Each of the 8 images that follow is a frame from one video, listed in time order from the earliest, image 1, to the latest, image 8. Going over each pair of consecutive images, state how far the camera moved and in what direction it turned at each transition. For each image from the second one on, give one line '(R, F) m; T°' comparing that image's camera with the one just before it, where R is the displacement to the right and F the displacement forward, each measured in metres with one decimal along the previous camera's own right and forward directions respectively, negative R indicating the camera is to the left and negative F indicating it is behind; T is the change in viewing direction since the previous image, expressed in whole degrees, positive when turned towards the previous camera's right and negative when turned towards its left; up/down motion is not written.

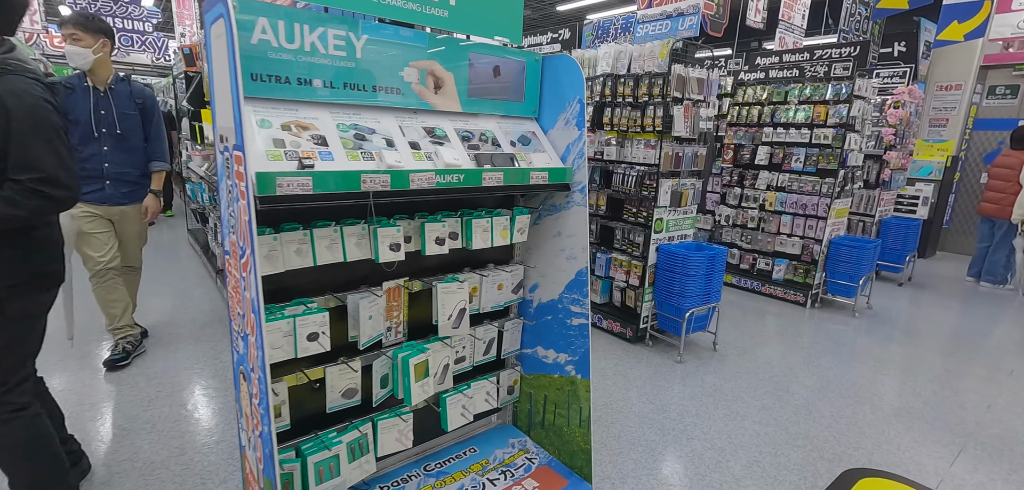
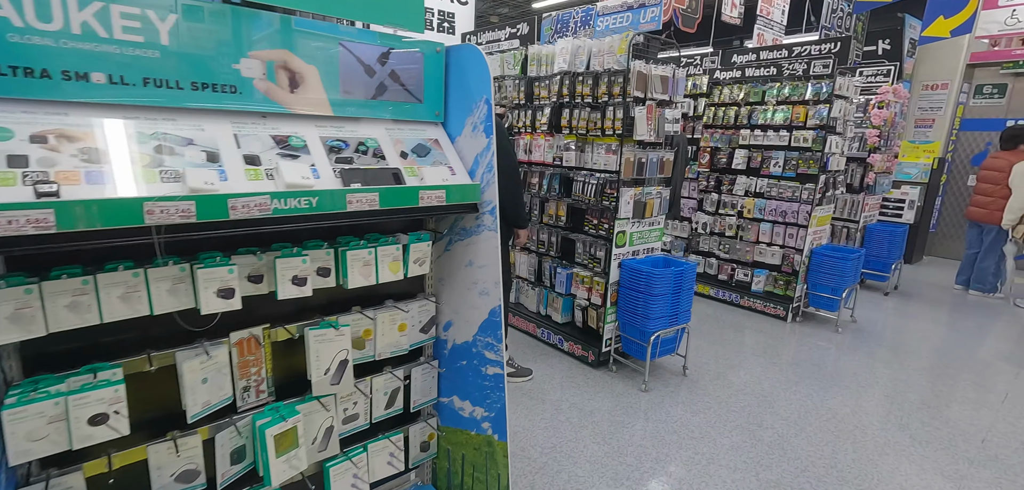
(+0.3, +0.3) m; +1°
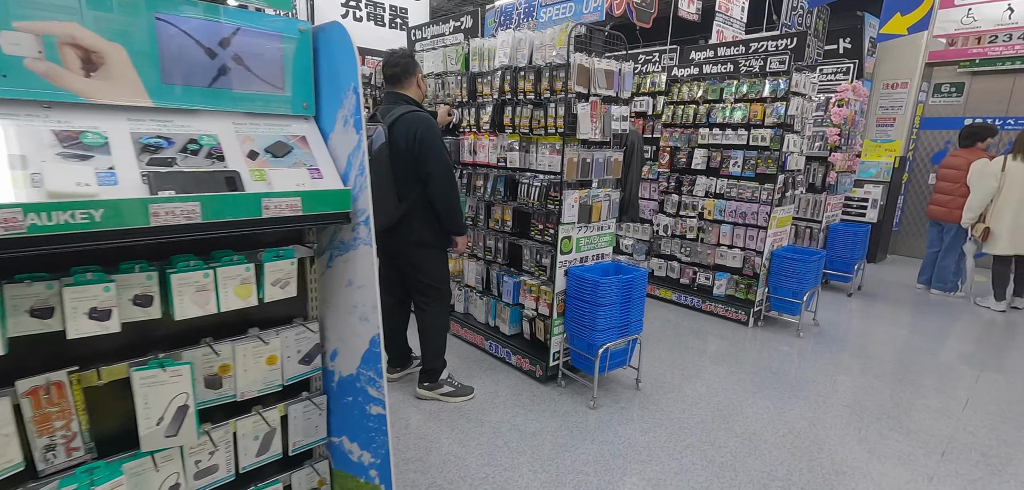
(+0.2, +0.2) m; +2°
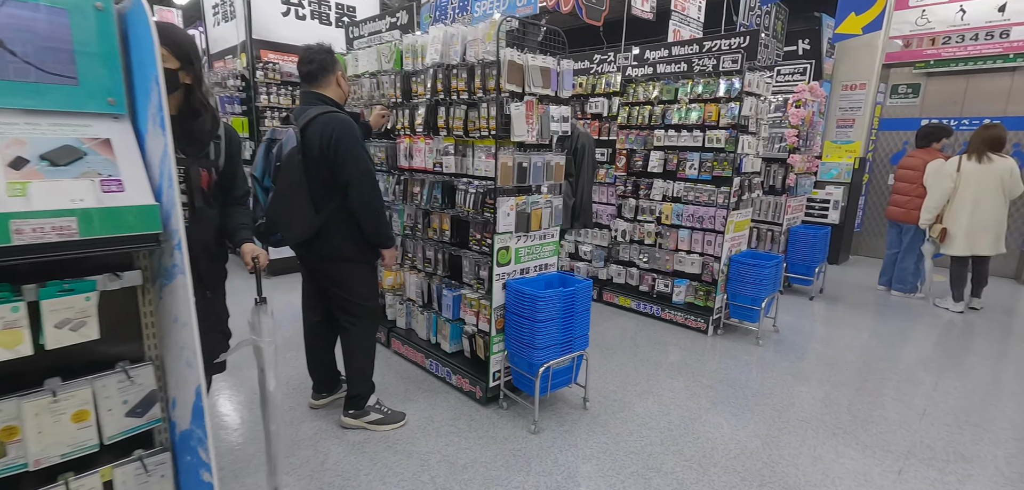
(+0.2, +0.2) m; +2°
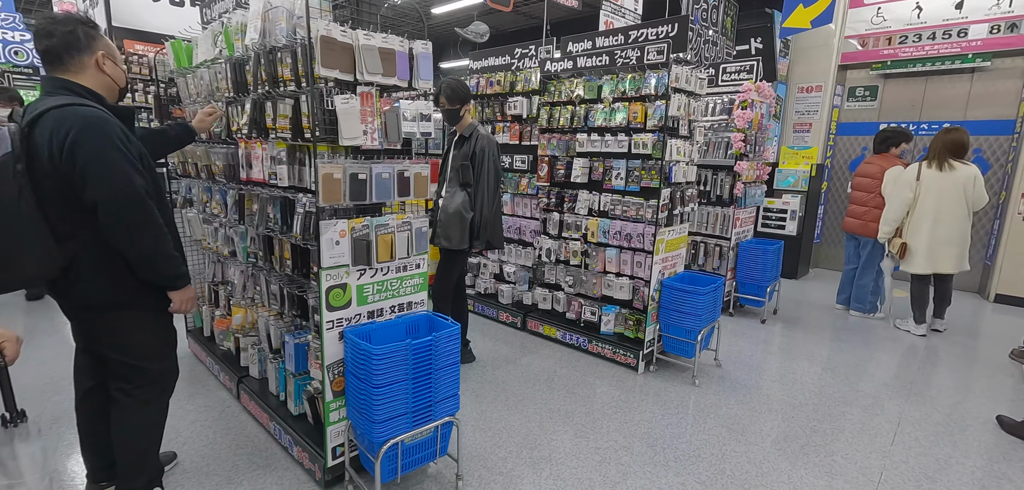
(+0.6, +0.6) m; +2°
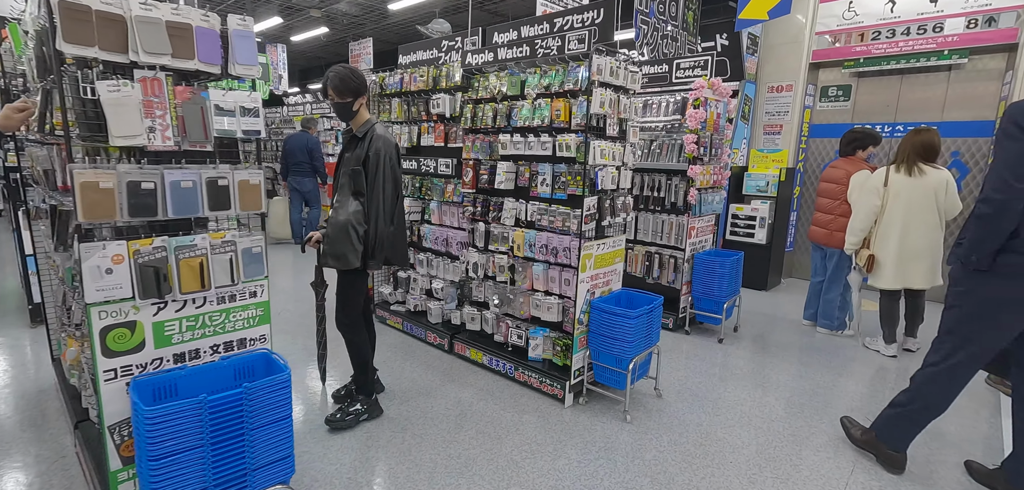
(+0.5, +0.4) m; +1°
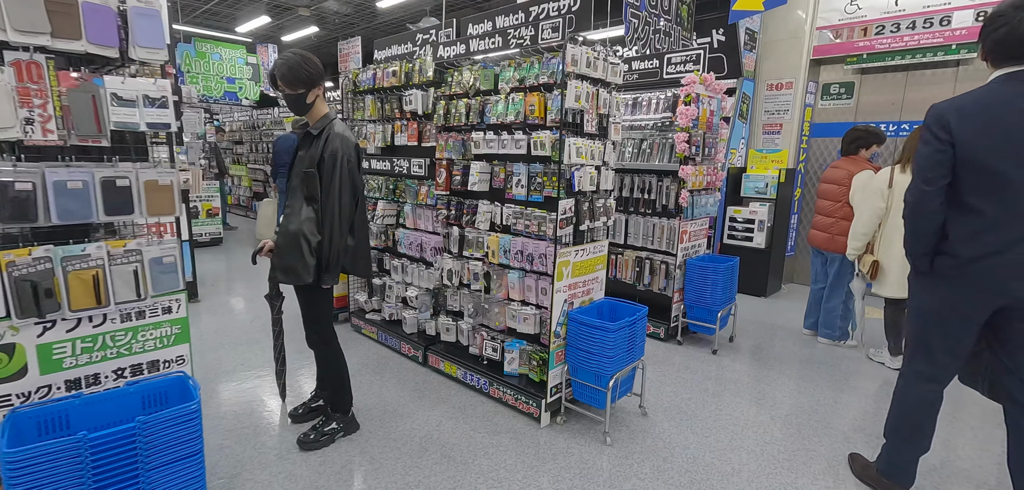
(+0.2, +0.2) m; 0°
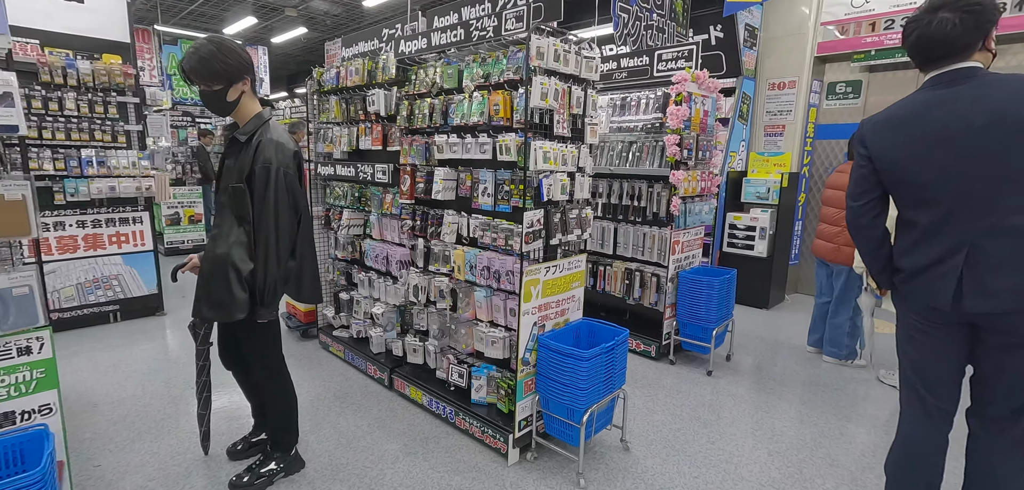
(+0.2, +0.3) m; -1°
